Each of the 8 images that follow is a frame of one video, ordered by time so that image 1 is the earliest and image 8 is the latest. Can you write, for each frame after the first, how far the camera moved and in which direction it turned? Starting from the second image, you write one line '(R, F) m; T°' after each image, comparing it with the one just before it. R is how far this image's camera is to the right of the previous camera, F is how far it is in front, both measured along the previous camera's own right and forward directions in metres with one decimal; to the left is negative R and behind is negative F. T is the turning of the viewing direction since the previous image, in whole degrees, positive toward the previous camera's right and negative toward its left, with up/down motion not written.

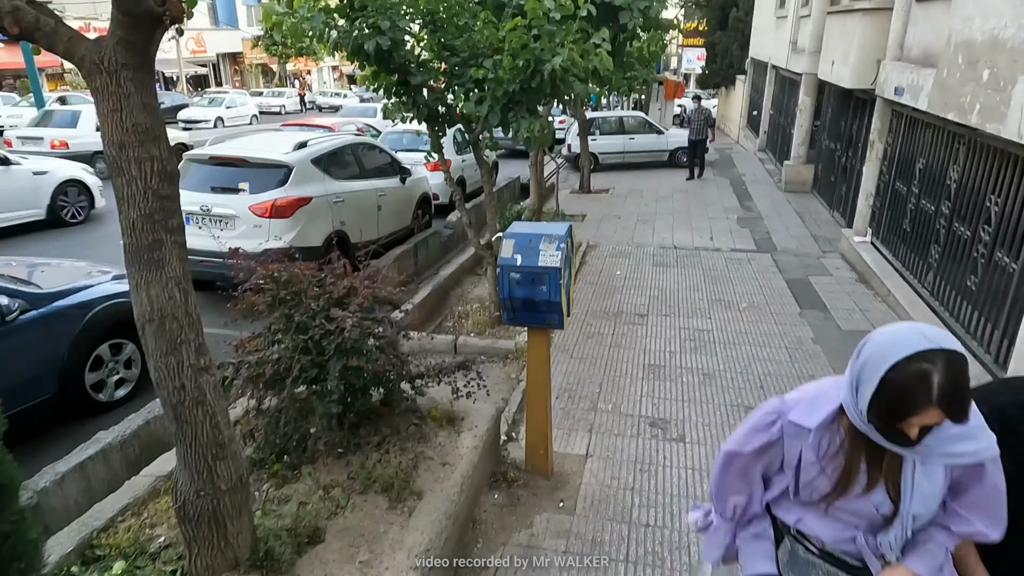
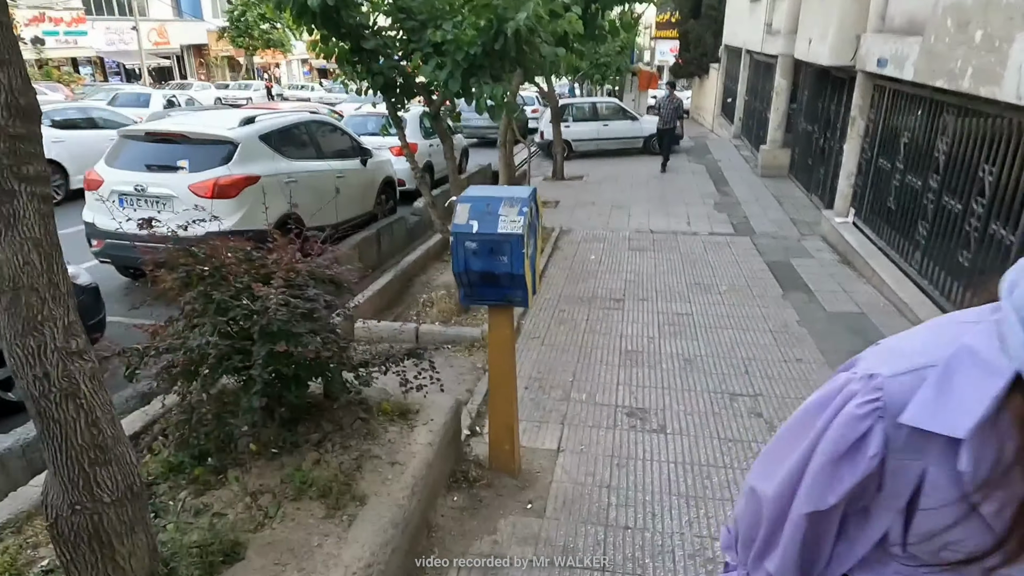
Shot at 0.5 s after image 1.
(+0.1, +0.5) m; +2°
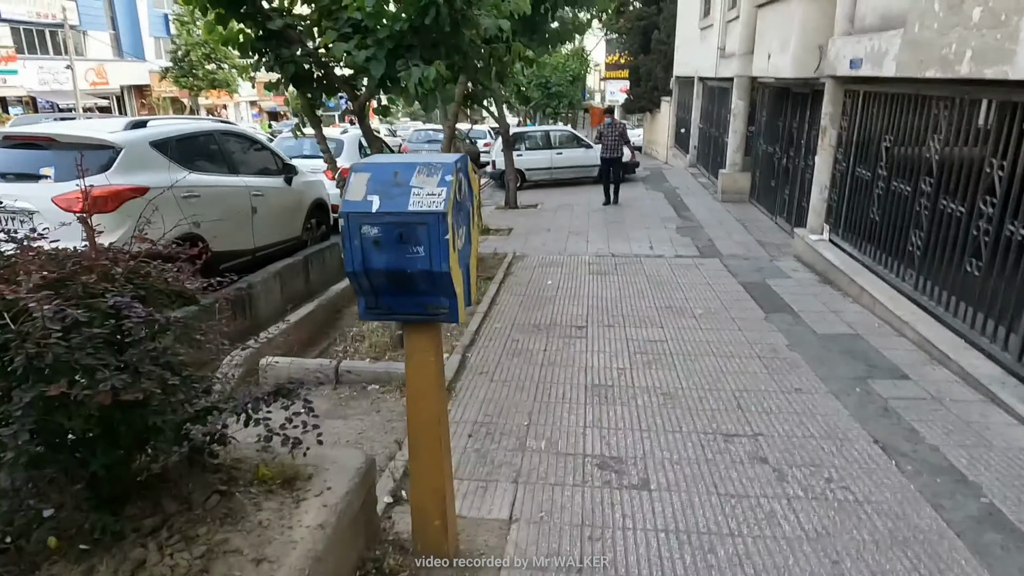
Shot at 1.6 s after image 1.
(+0.1, +1.0) m; +4°
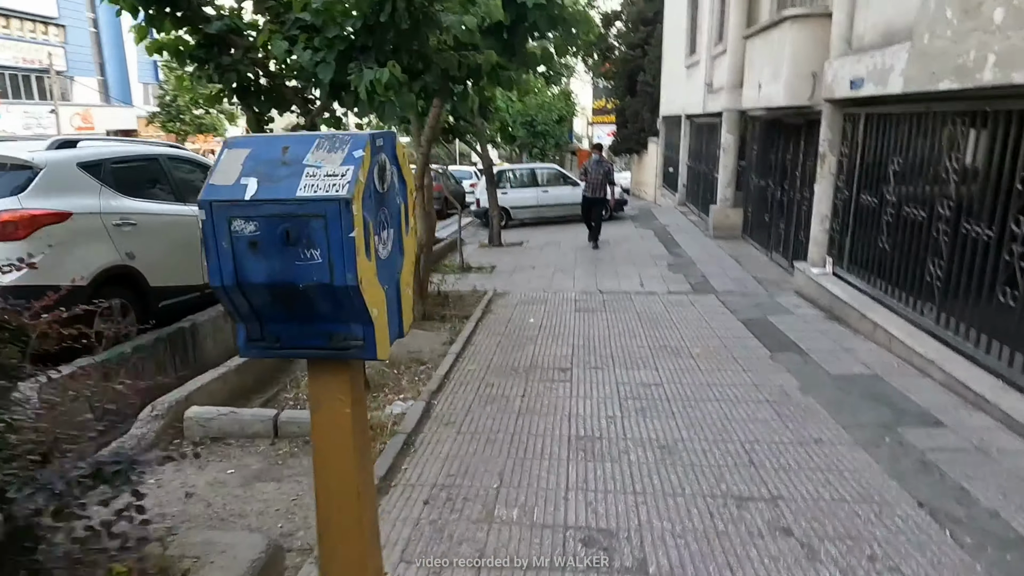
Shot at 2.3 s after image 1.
(+0.1, +0.7) m; +1°
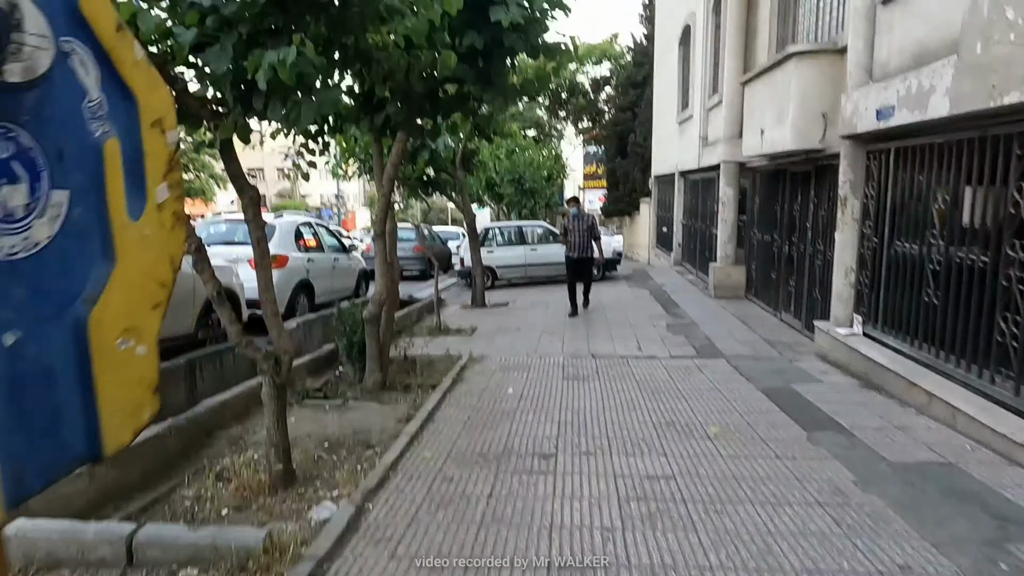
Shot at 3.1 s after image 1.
(+0.2, +1.1) m; +1°
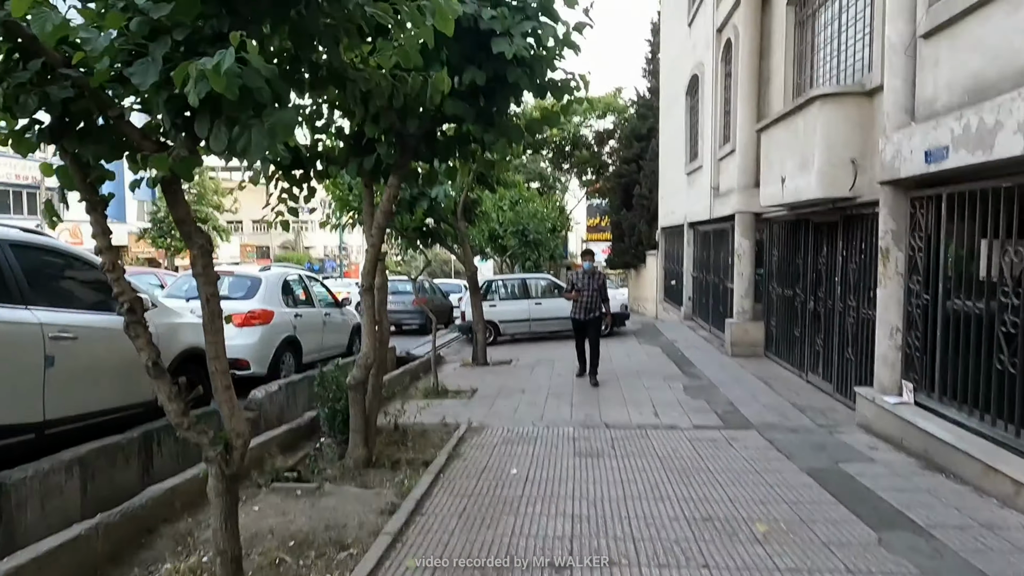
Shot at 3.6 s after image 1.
(0.0, +0.7) m; 0°
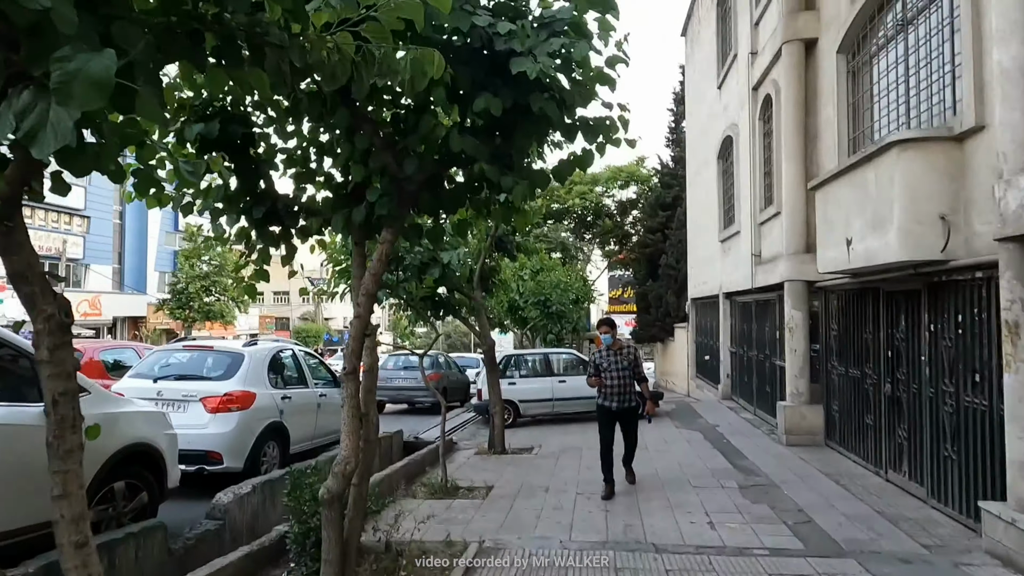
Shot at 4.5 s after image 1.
(0.0, +1.2) m; -2°
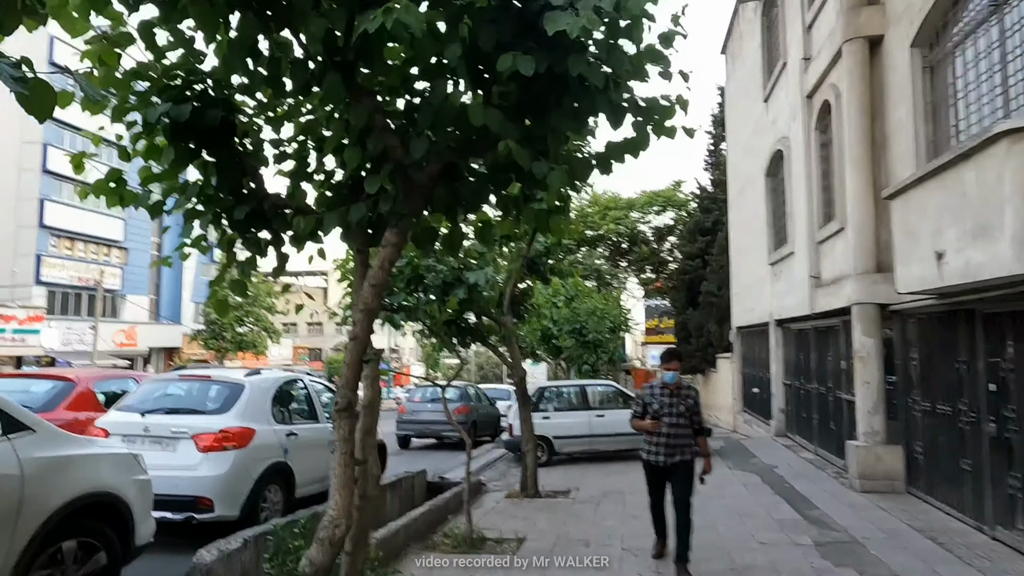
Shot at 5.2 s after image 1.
(0.0, +0.9) m; -3°
